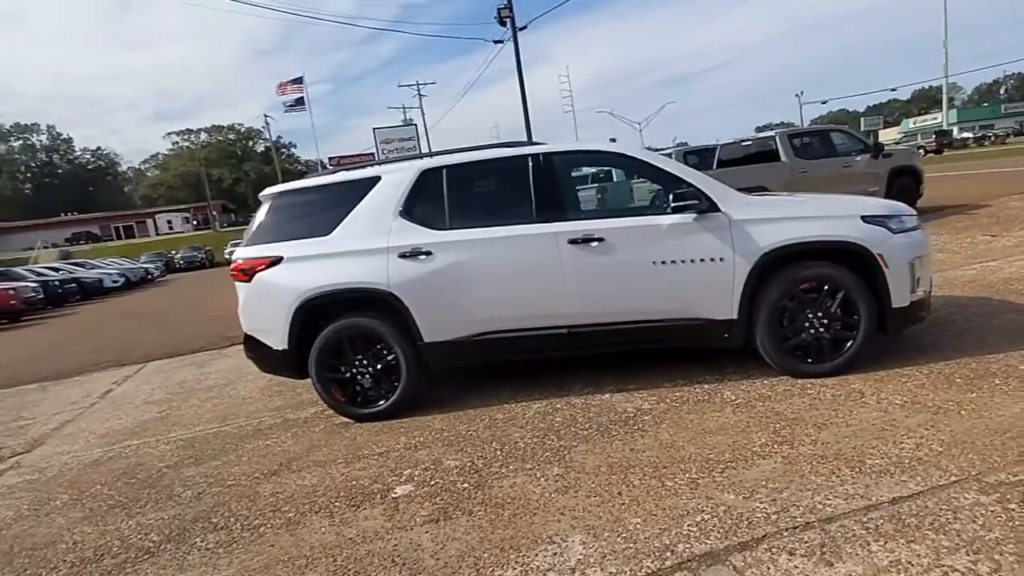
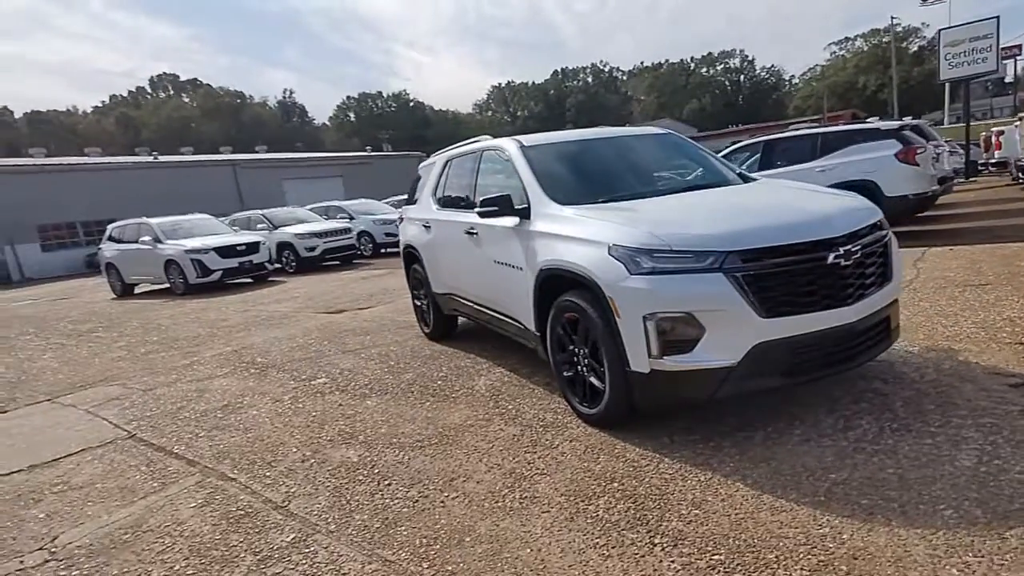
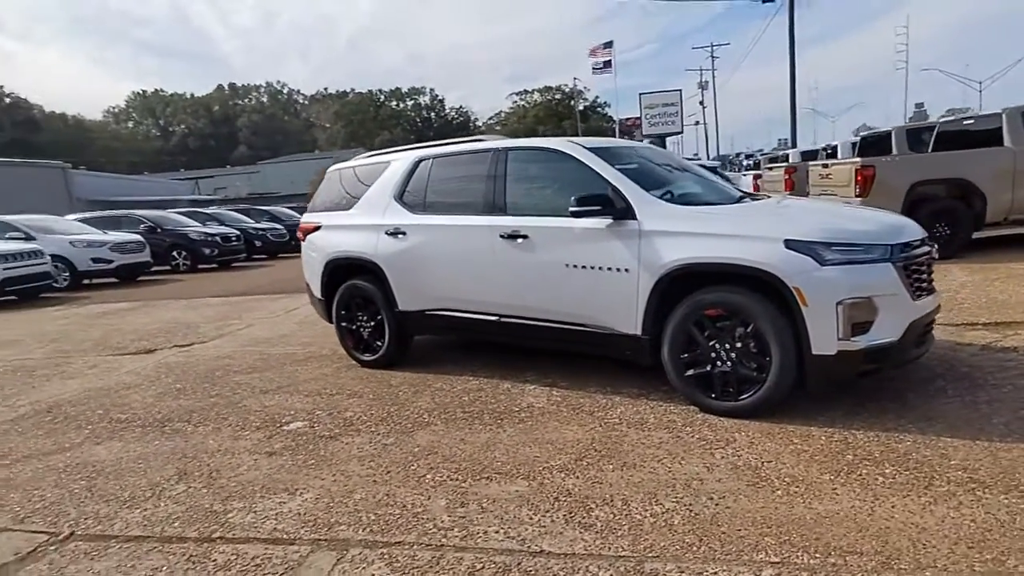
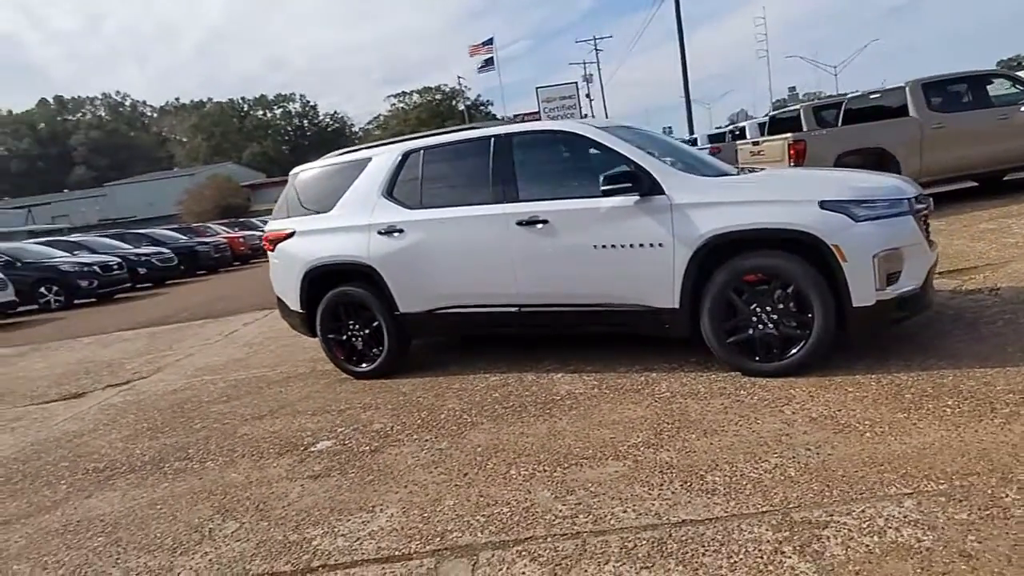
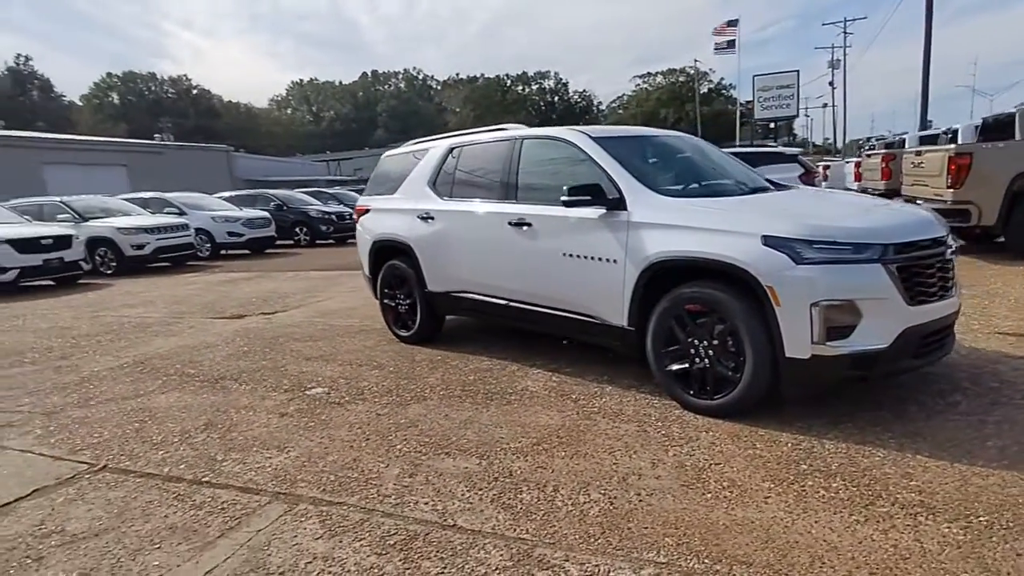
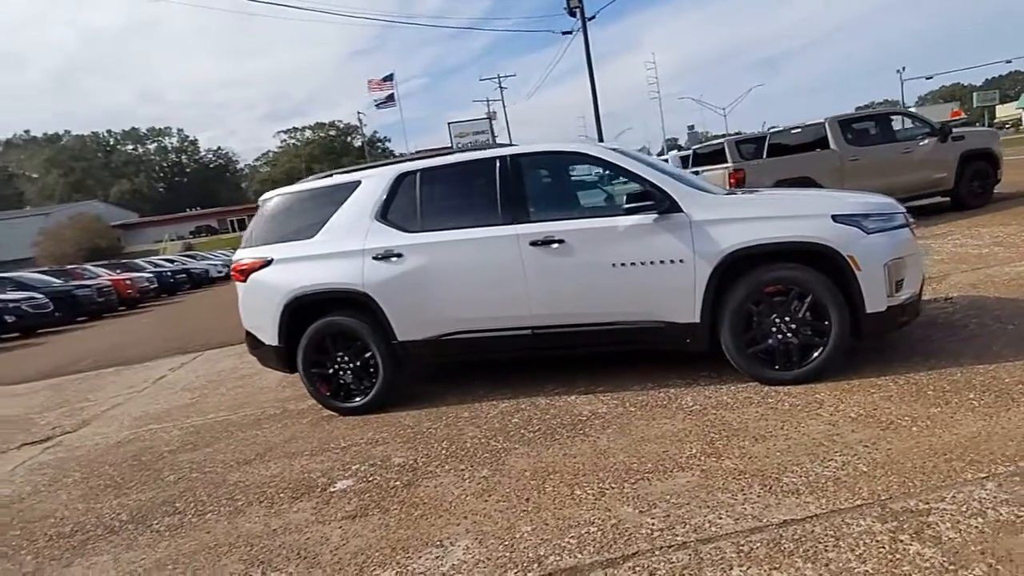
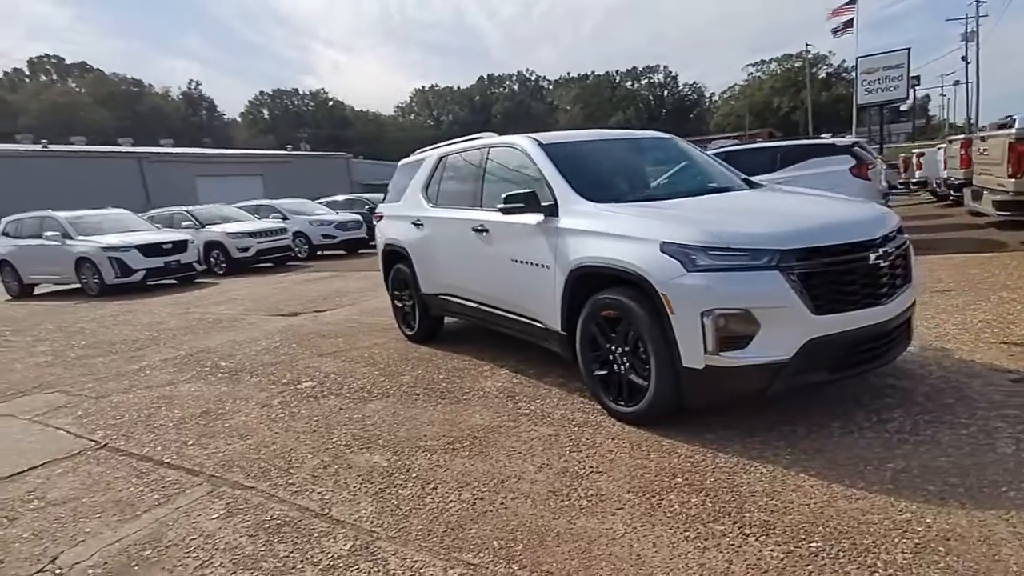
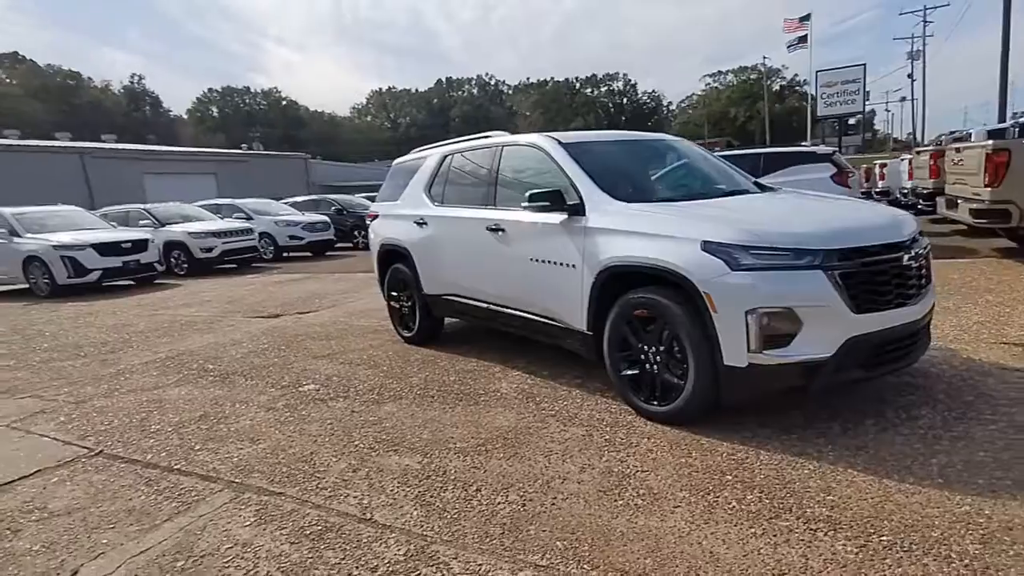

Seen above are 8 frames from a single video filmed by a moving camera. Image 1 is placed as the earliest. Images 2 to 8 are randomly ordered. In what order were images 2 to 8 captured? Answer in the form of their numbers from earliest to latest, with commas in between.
6, 4, 3, 5, 8, 7, 2
